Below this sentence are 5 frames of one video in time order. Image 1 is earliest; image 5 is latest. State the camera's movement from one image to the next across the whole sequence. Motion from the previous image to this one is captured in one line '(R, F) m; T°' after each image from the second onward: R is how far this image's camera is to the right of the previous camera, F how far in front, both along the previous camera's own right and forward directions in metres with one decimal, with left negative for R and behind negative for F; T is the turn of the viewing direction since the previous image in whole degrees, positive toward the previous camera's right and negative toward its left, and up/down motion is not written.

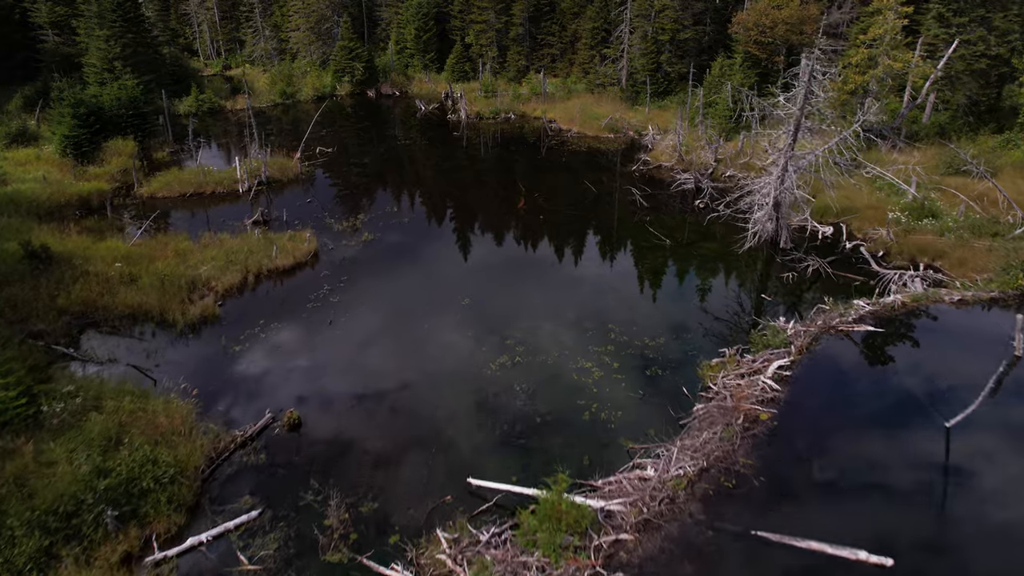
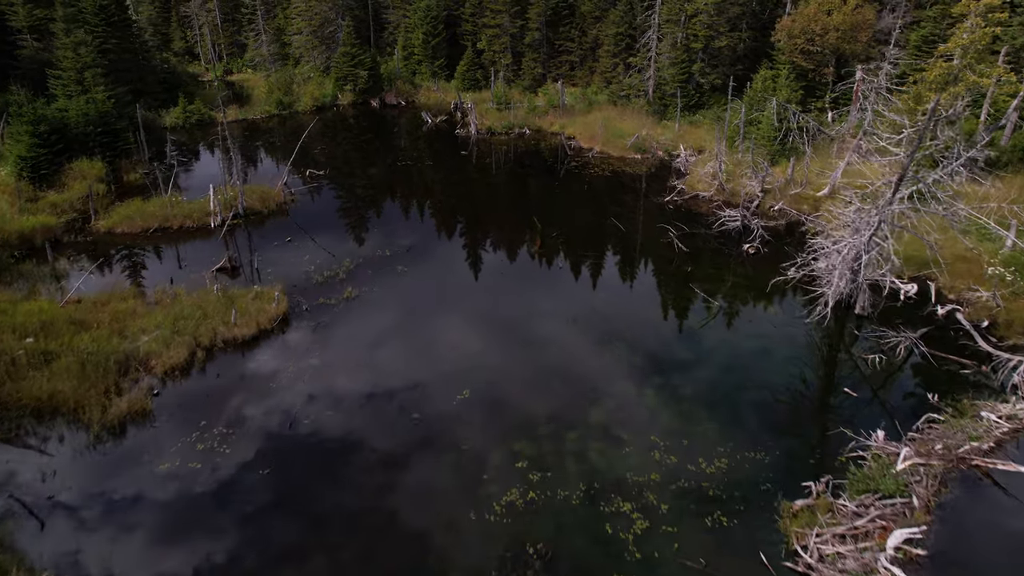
(0.0, +4.3) m; -1°
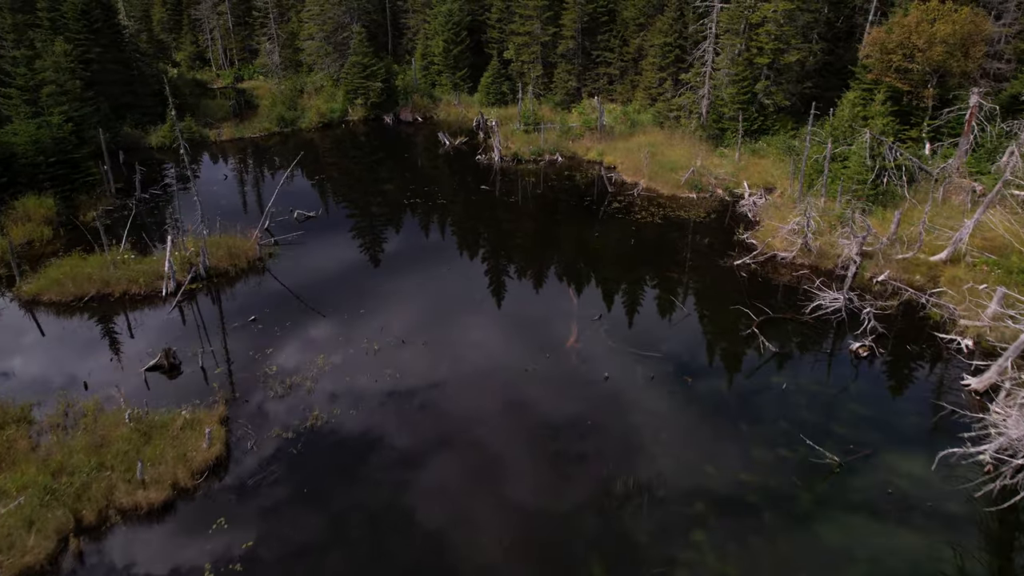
(-0.1, +5.8) m; -2°
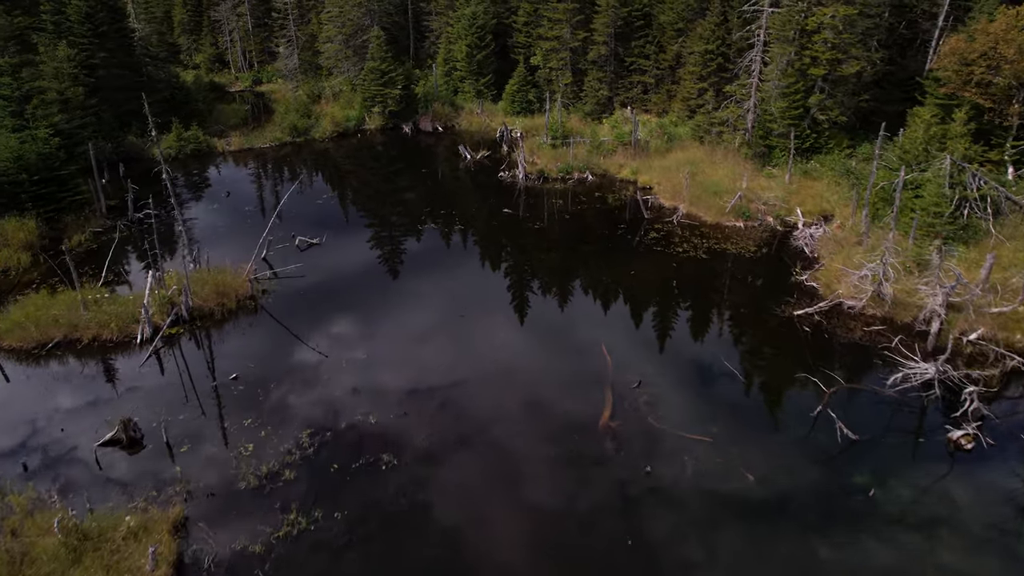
(0.0, +2.9) m; -2°
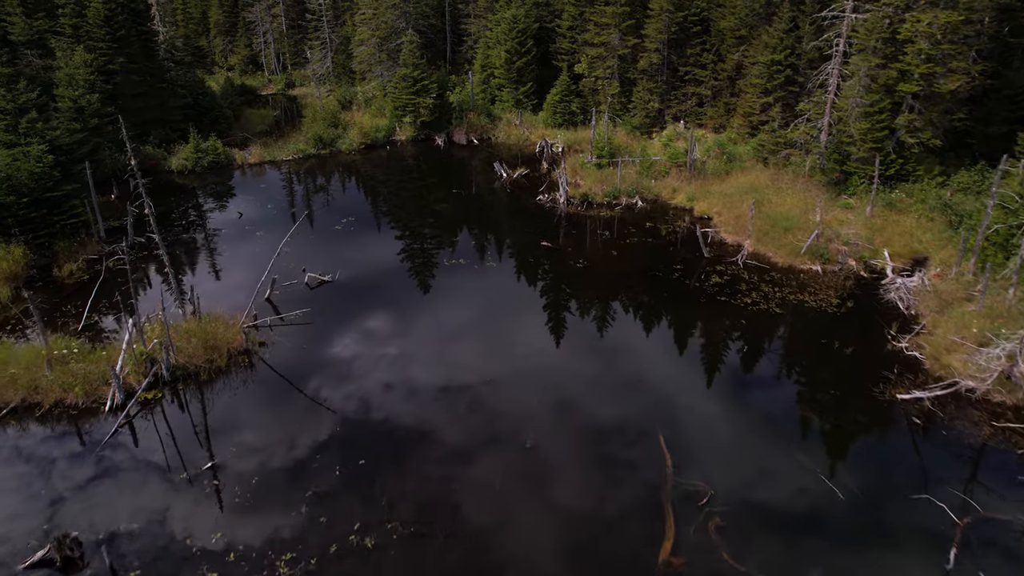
(-0.1, +3.3) m; -3°
